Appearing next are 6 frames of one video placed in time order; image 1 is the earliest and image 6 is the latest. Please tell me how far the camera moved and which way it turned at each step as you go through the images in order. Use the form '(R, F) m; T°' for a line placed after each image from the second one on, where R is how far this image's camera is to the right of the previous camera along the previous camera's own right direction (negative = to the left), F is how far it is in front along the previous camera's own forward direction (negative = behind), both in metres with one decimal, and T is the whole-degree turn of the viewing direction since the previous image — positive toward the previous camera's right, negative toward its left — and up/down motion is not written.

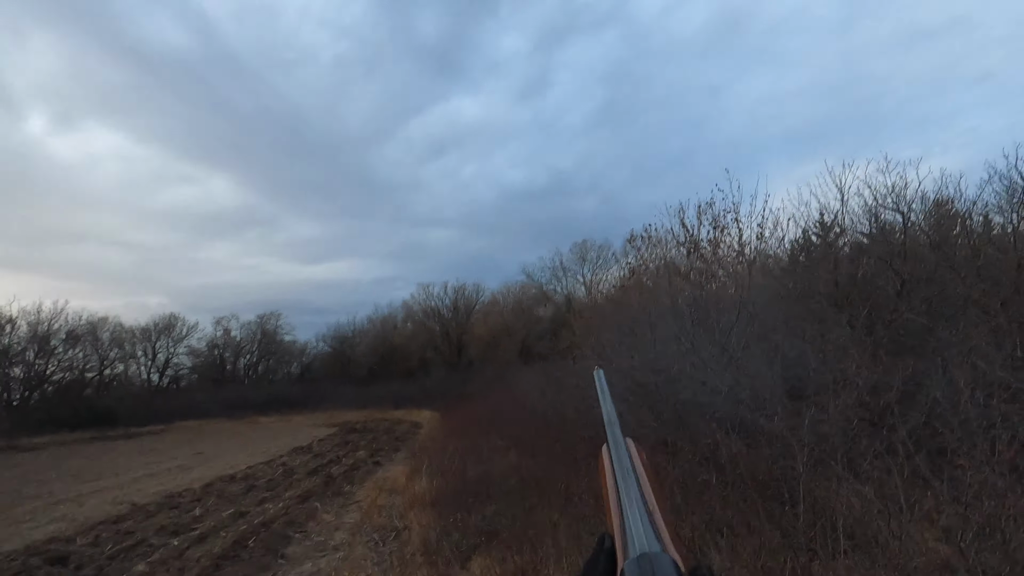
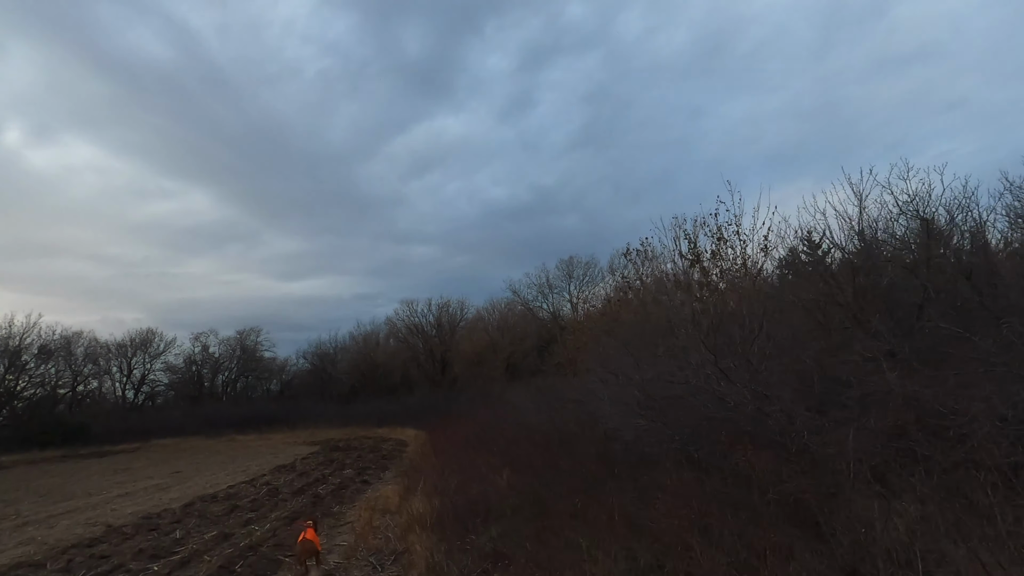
(-0.4, +0.5) m; +2°
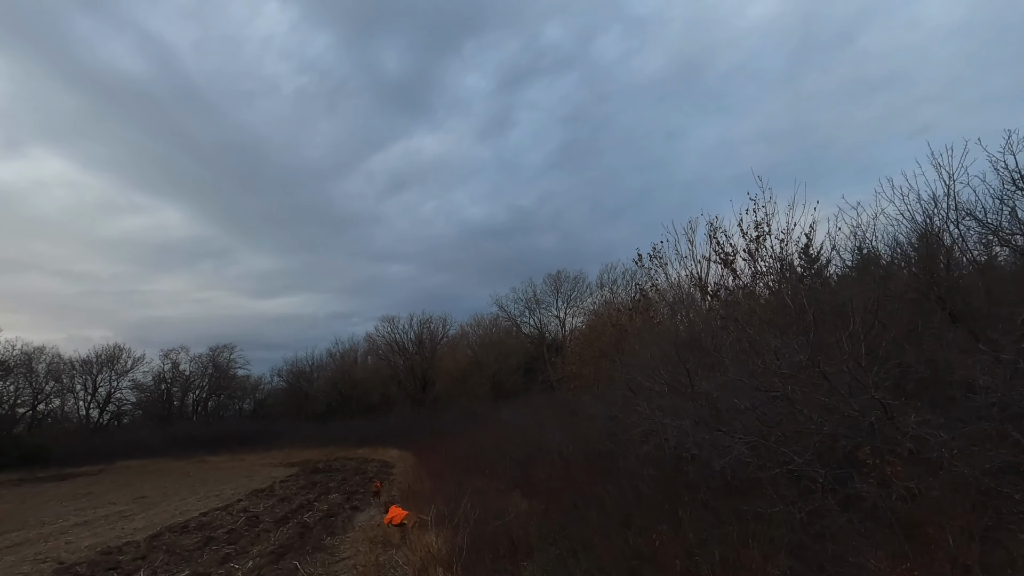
(-0.9, +1.8) m; +2°
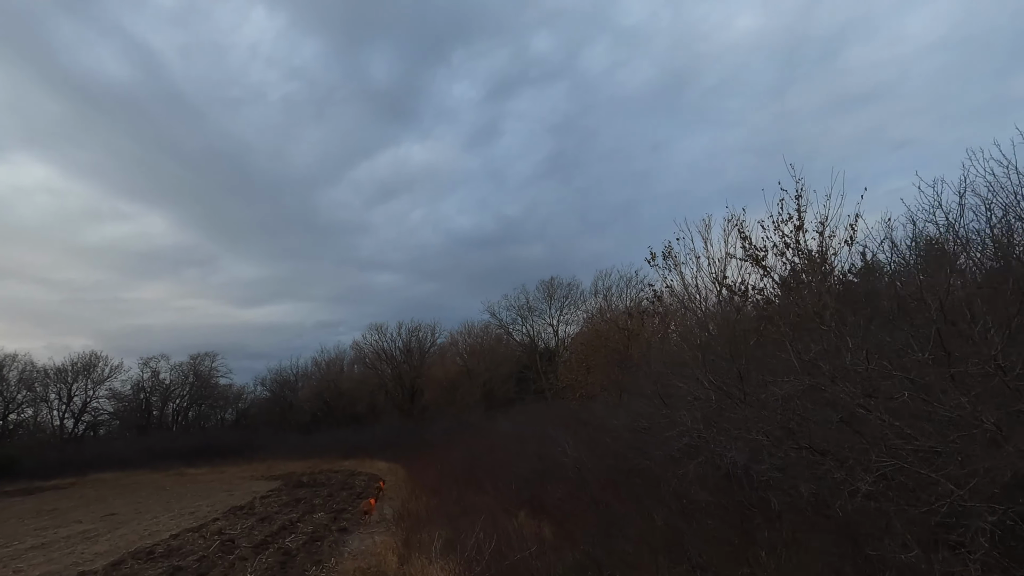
(-0.5, +1.7) m; +1°
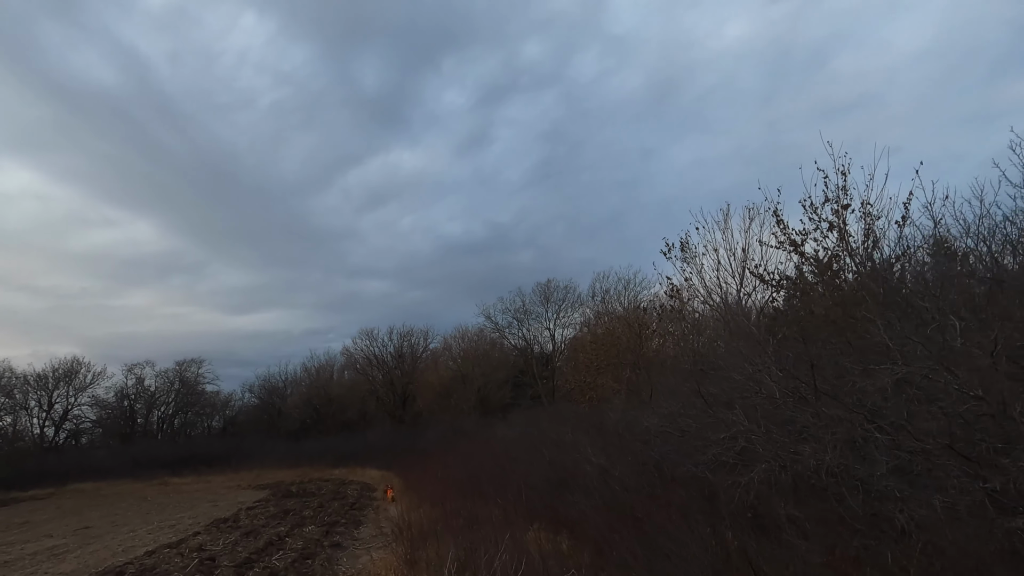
(-0.5, +1.5) m; +1°
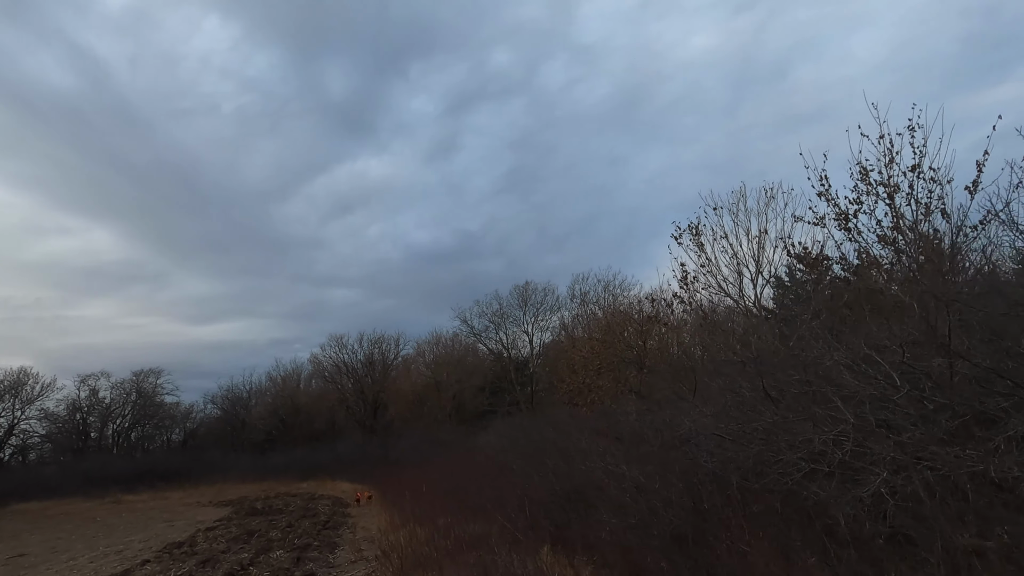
(-0.7, +2.1) m; +3°
